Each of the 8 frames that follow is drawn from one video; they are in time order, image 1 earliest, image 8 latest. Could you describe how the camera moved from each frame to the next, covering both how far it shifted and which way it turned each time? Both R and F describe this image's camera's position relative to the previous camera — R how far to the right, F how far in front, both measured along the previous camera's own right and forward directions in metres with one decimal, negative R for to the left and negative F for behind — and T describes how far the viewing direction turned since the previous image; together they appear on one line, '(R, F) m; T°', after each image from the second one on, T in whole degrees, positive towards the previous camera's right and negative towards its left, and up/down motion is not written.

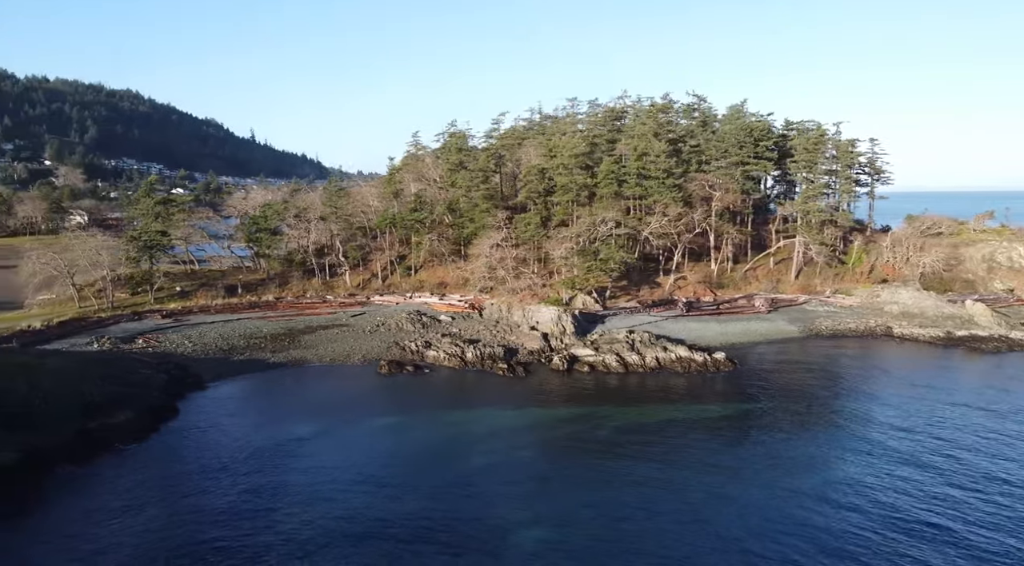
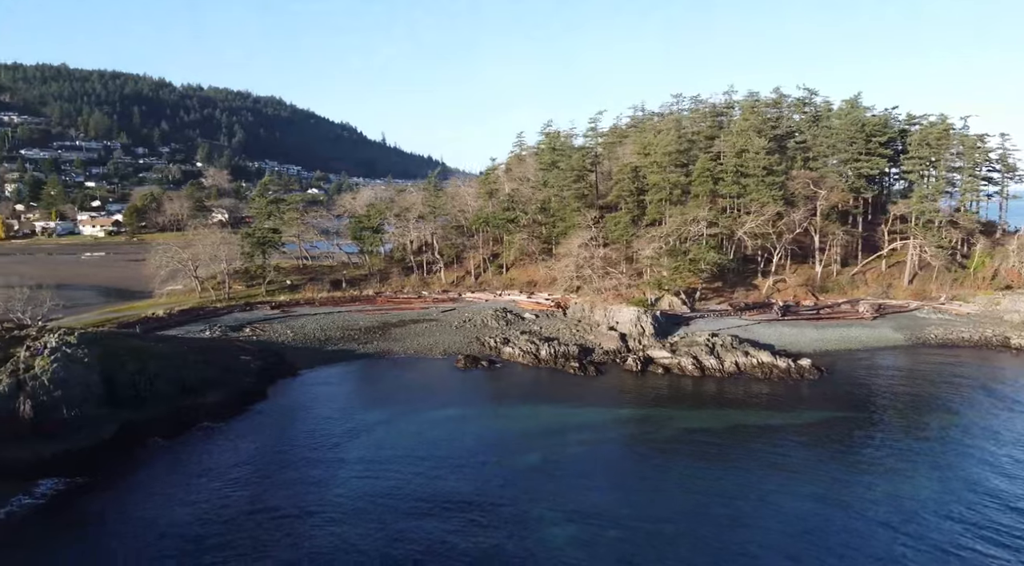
(+1.8, +0.3) m; -9°
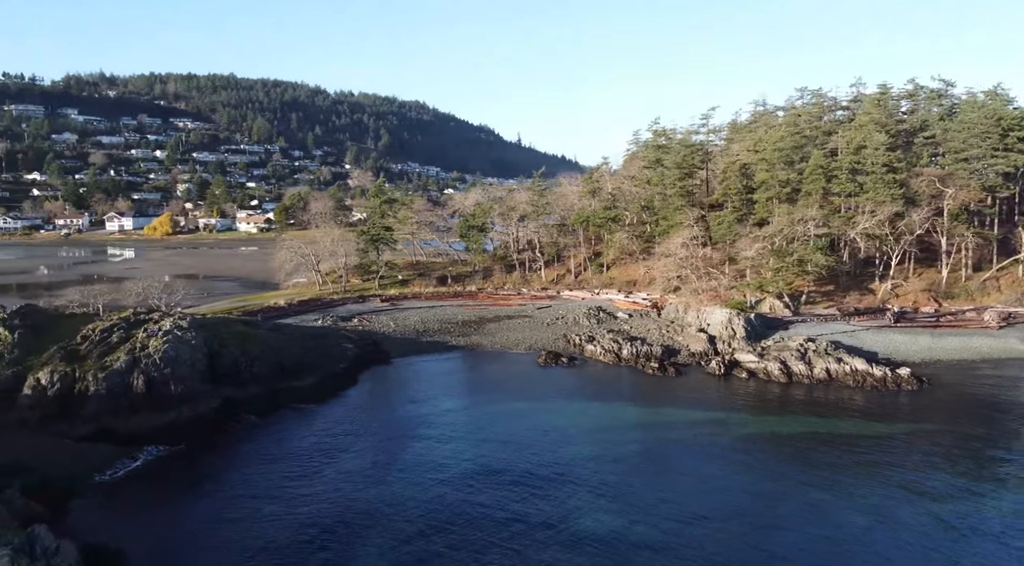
(+2.0, -0.1) m; -9°
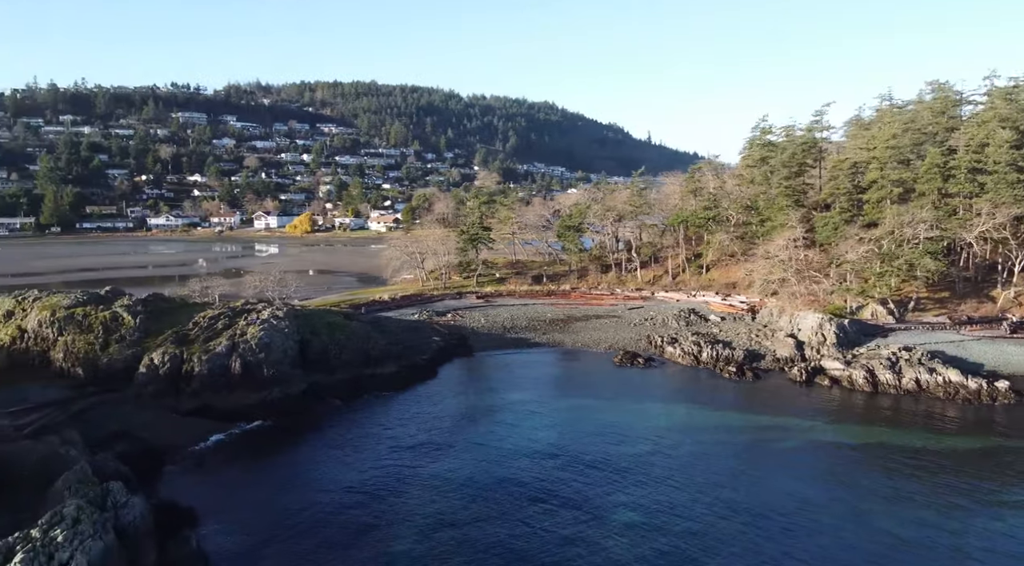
(+1.8, -0.5) m; -9°
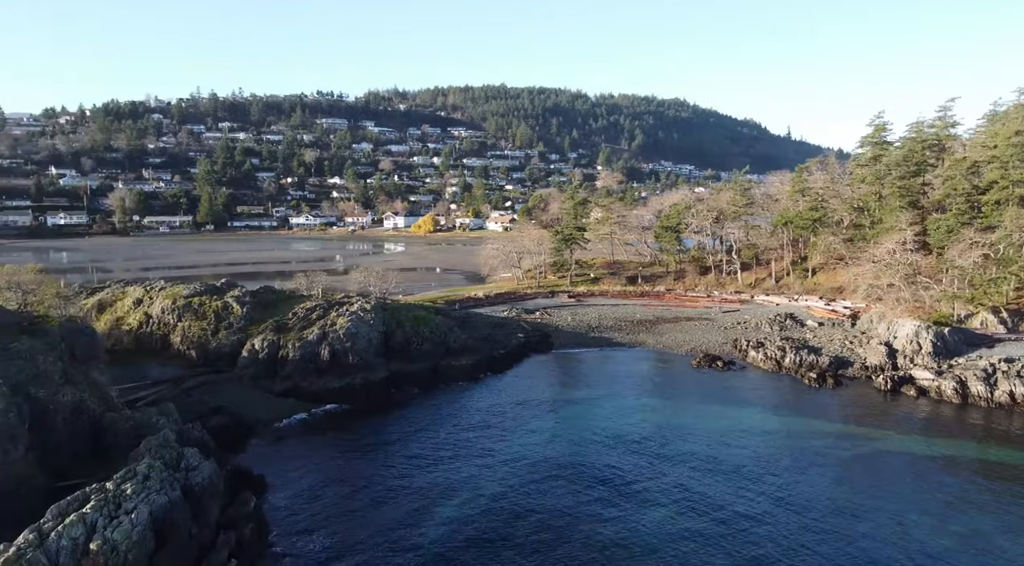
(+1.7, -0.6) m; -9°
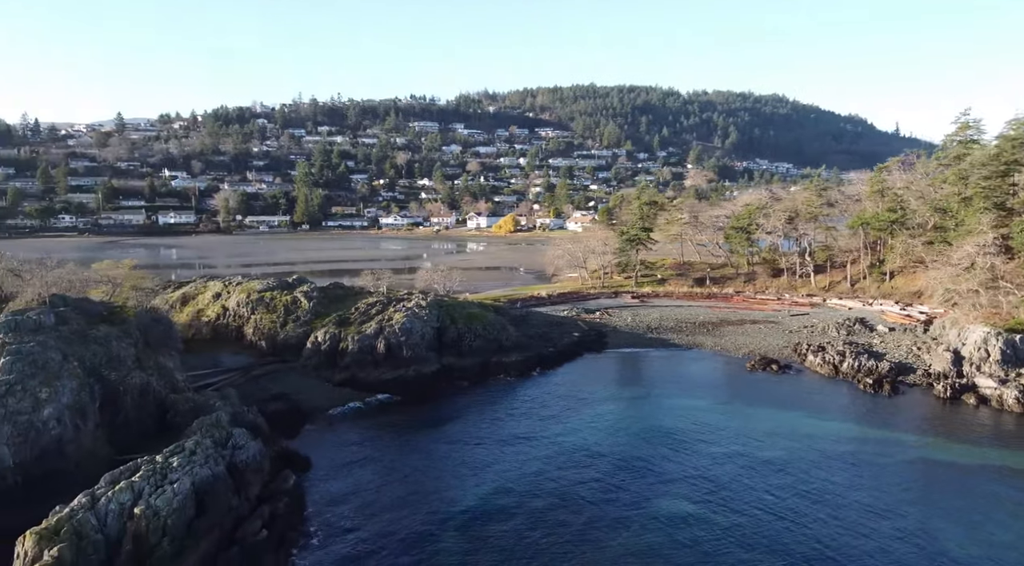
(+1.2, -0.5) m; -6°
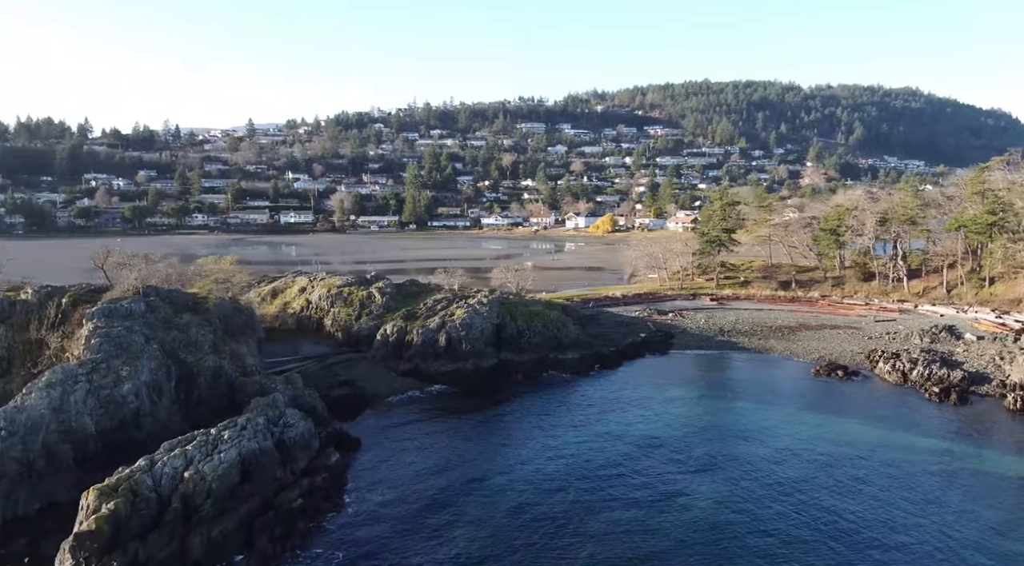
(+1.6, -0.8) m; -7°
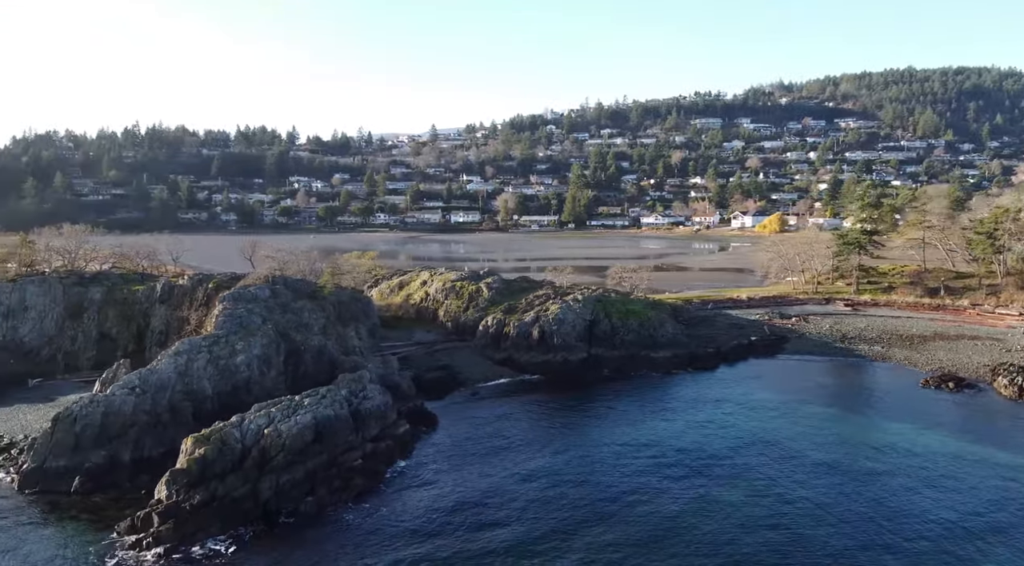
(+2.6, -1.3) m; -11°
